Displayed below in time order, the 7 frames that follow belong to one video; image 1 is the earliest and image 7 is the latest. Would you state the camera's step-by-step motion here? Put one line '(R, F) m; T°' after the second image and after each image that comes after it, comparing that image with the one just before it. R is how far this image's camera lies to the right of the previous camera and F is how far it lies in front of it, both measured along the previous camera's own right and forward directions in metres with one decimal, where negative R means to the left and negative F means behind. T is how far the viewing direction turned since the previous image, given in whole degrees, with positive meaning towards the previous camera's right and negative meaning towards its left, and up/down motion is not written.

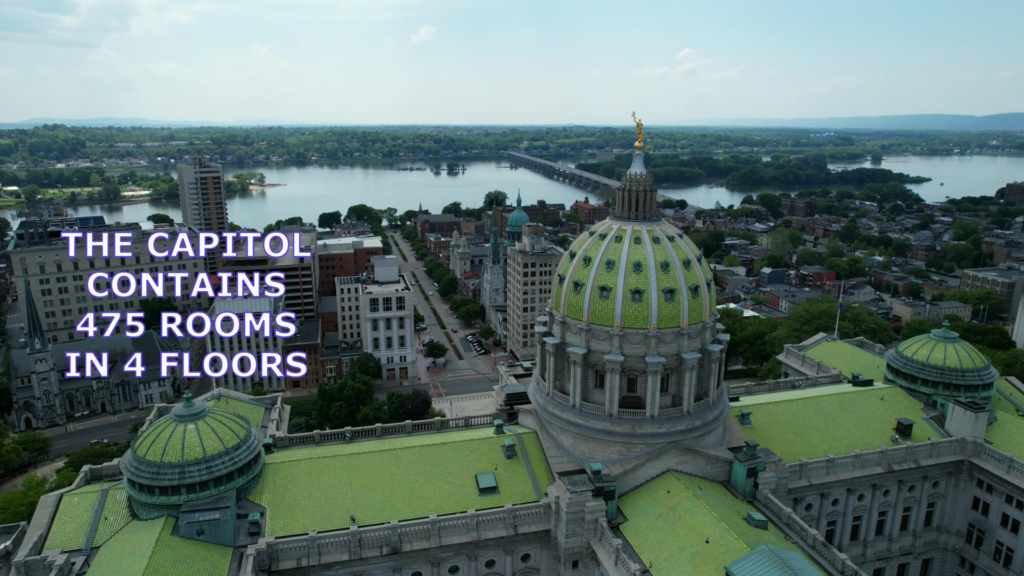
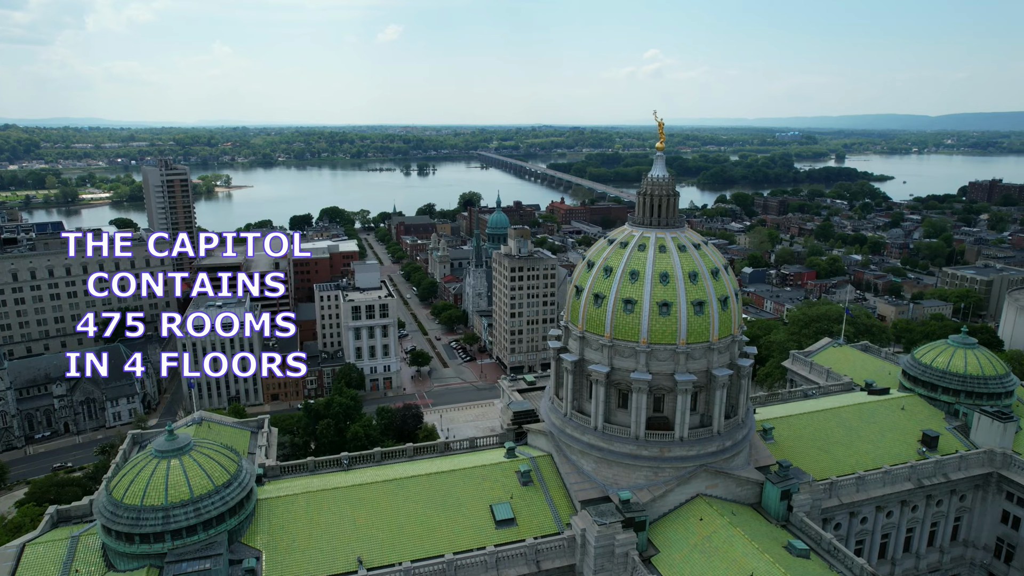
(-2.5, +3.2) m; +3°
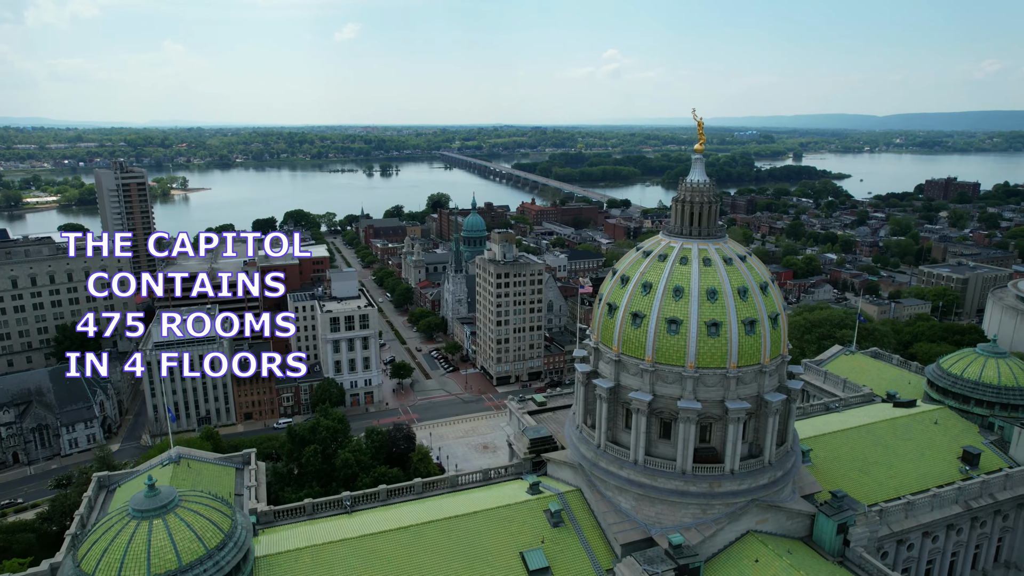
(-3.3, +4.2) m; +3°
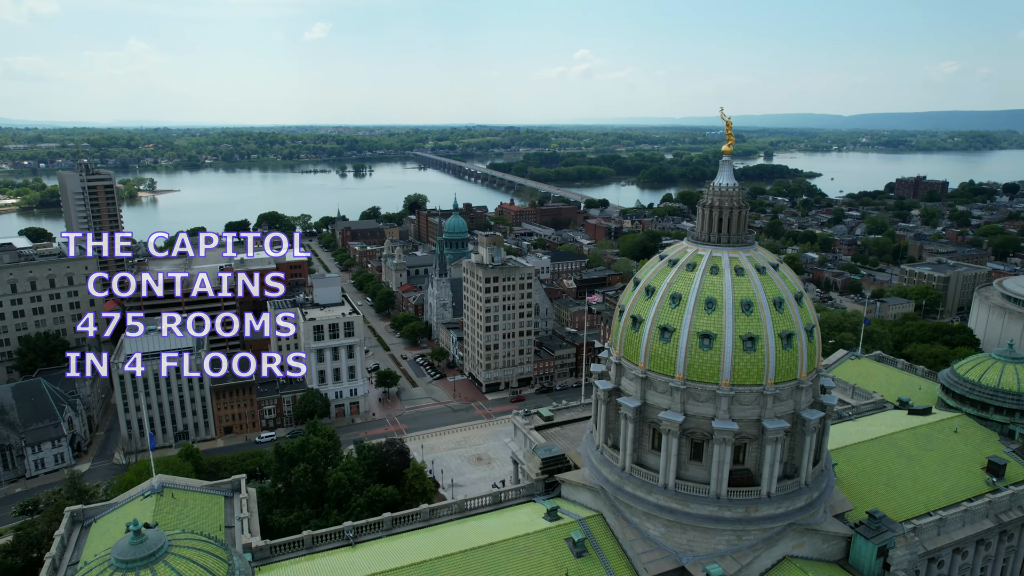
(-2.1, +2.6) m; +2°
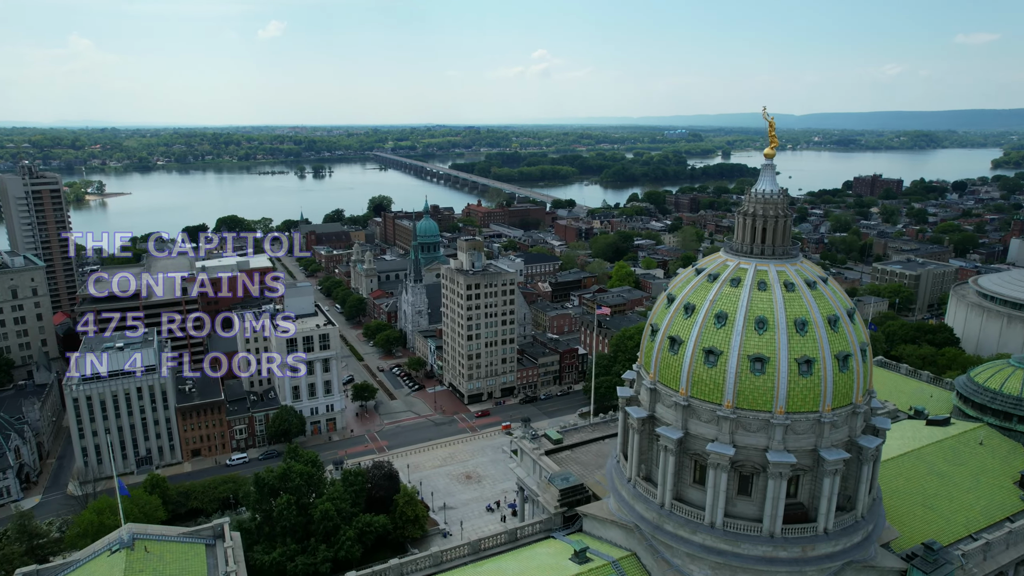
(-2.8, +3.5) m; +3°
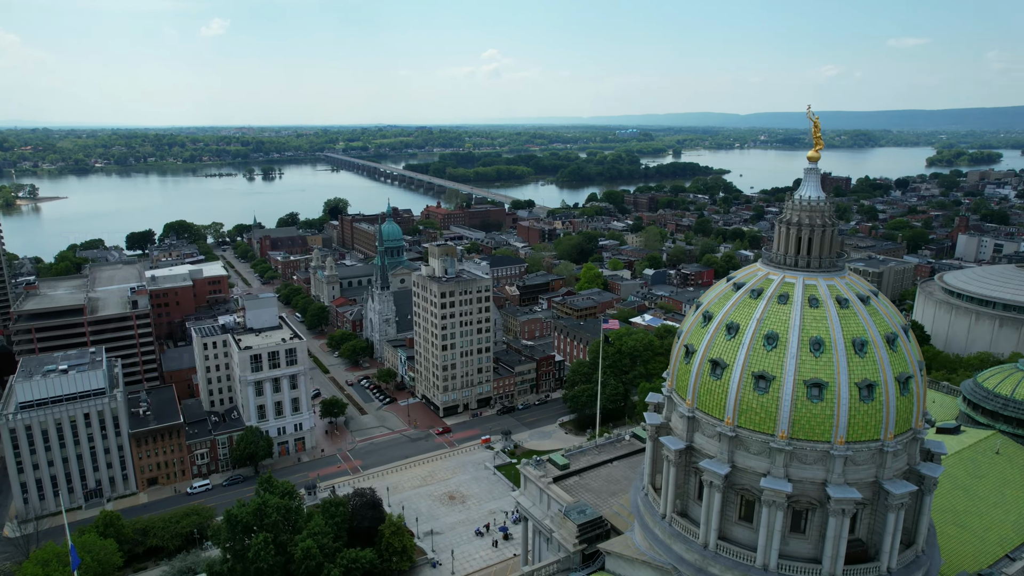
(-2.7, +3.4) m; +4°
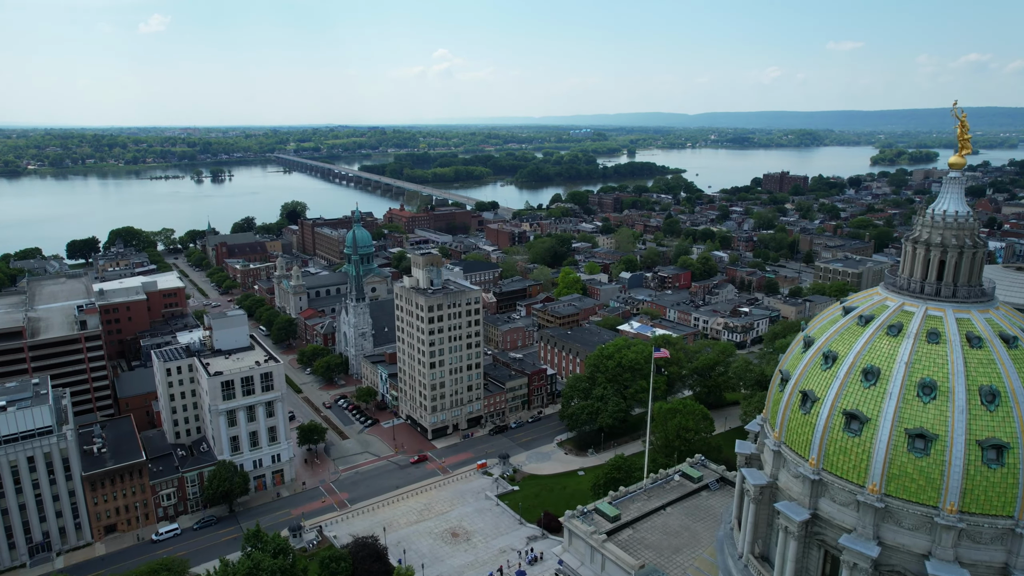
(-4.4, +5.6) m; +4°
